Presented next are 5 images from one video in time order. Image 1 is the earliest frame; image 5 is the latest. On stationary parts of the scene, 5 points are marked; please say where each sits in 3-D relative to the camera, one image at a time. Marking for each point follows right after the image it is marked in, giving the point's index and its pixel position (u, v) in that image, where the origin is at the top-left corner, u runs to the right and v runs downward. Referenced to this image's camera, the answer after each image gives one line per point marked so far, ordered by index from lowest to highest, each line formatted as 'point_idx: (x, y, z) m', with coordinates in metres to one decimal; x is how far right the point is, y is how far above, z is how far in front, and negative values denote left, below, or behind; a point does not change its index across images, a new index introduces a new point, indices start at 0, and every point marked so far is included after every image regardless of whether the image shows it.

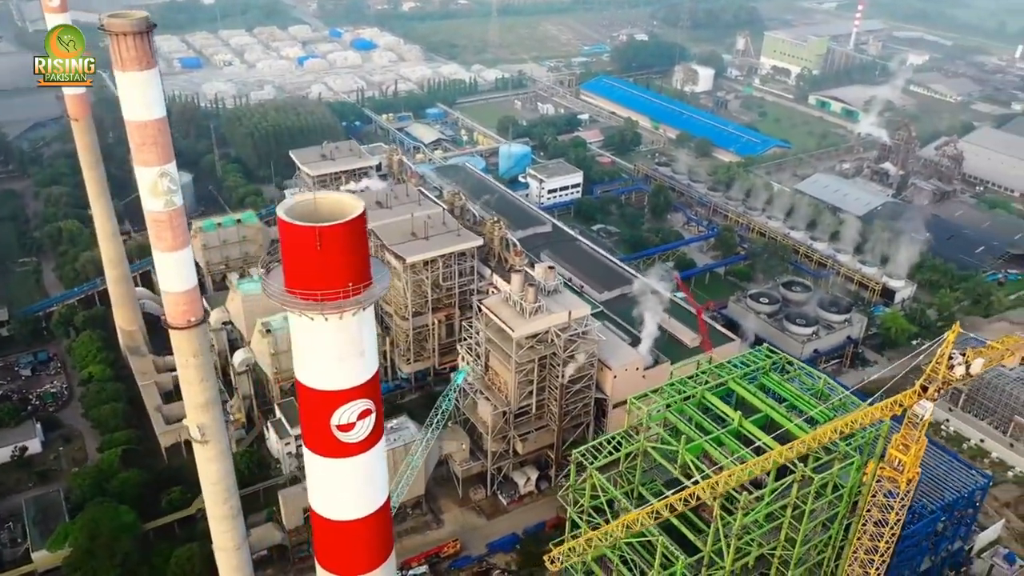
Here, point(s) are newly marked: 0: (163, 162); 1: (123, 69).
0: (-8.1, +2.9, +19.1) m
1: (-8.5, +4.8, +18.1) m
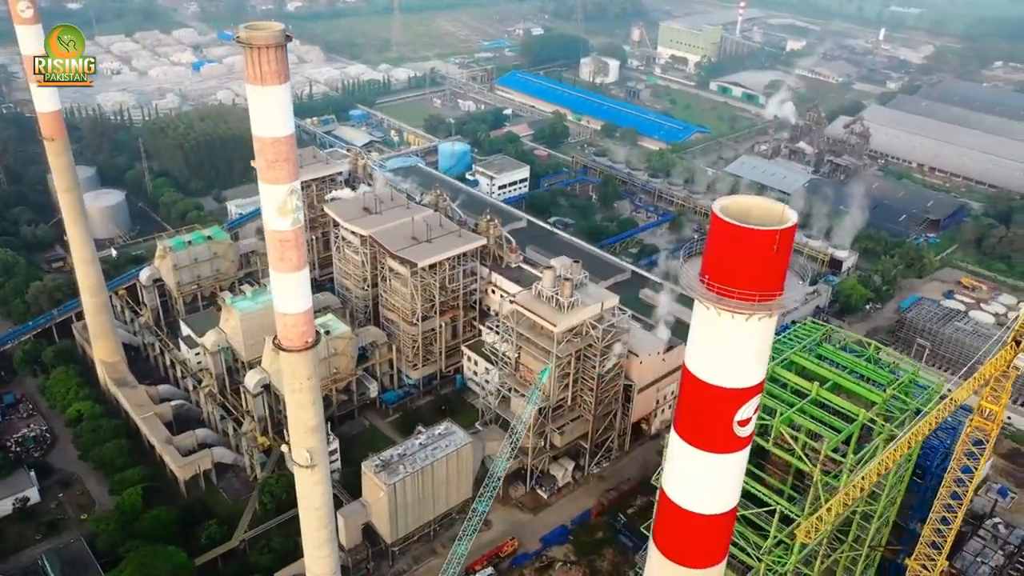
0: (-4.9, +2.4, +18.4) m
1: (-5.3, +4.3, +17.2) m
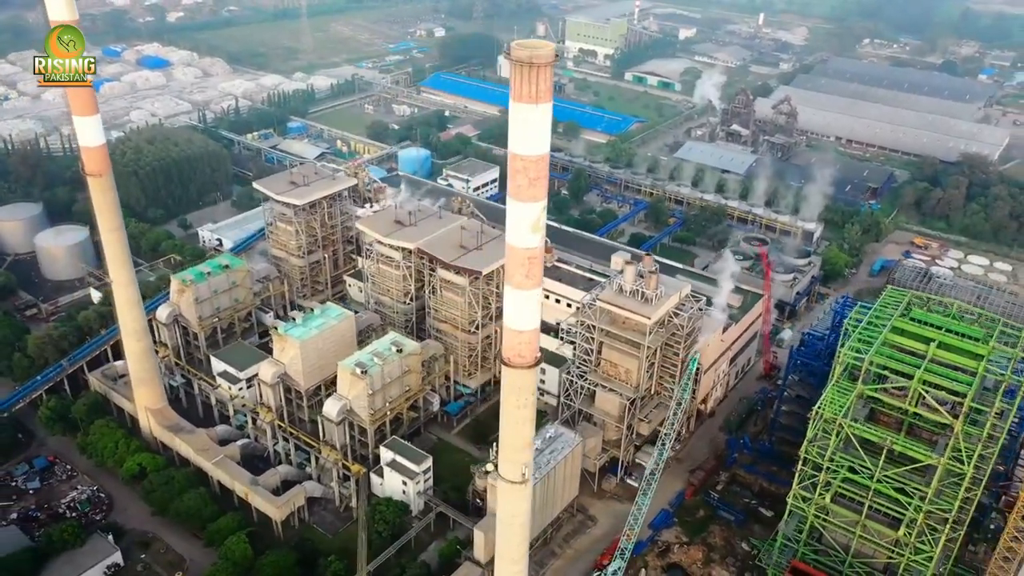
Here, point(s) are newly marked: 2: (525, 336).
0: (+0.6, +2.1, +18.3) m
1: (+0.3, +3.9, +17.1) m
2: (+0.3, -1.1, +19.8) m
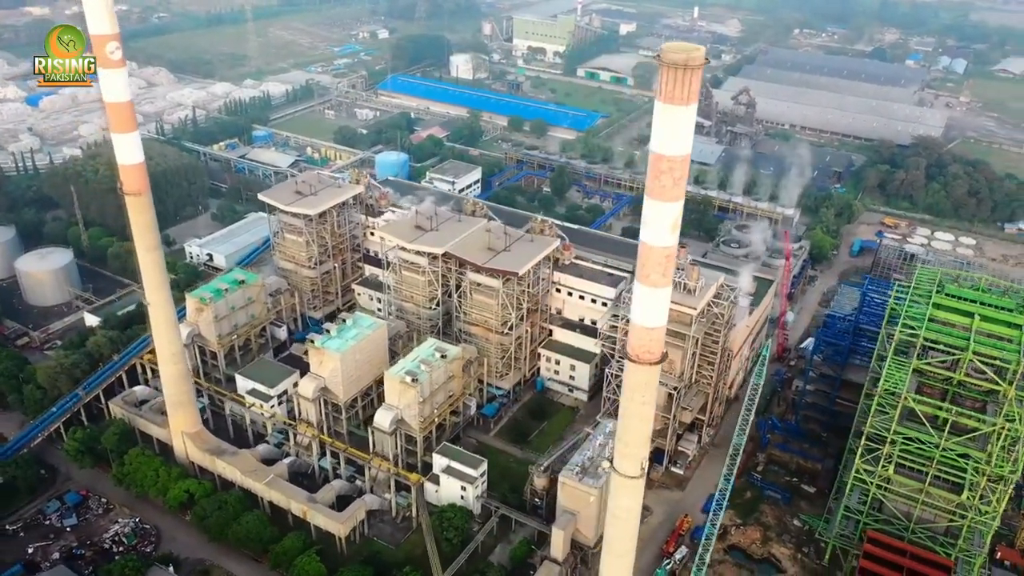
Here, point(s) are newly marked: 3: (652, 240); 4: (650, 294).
0: (+3.8, +2.1, +18.8) m
1: (+3.4, +3.9, +17.5) m
2: (+3.5, -1.1, +20.2) m
3: (+3.3, +1.1, +18.9) m
4: (+3.5, -0.1, +19.7) m
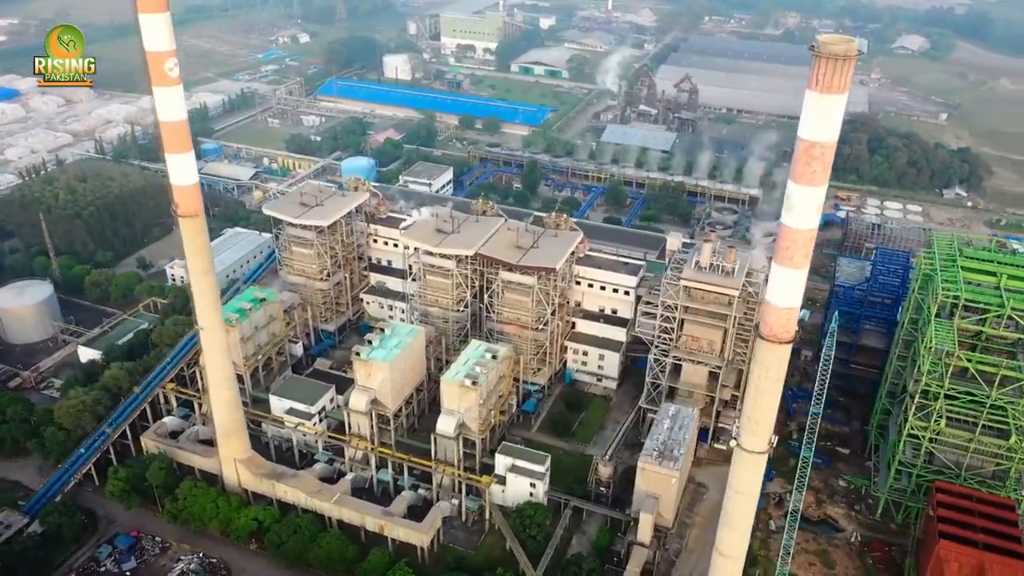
0: (+7.4, +2.6, +19.8) m
1: (+7.1, +4.4, +18.4) m
2: (+7.2, -0.6, +21.2) m
3: (+7.0, +1.5, +19.8) m
4: (+7.2, +0.3, +20.7) m
